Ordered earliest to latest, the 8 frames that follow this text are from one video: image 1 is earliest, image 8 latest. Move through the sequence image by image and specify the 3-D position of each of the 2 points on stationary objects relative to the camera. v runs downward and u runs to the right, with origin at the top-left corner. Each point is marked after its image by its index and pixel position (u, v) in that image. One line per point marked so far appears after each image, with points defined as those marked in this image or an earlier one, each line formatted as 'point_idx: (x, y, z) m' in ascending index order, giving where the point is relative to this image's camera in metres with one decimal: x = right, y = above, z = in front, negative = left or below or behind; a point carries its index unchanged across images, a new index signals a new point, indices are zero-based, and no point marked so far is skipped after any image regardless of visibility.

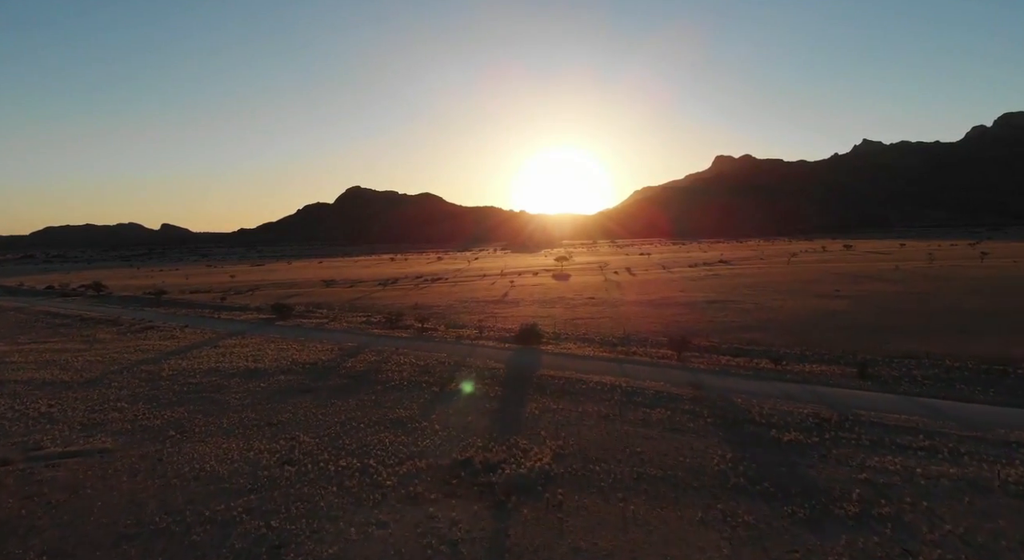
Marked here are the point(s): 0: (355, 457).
0: (-3.8, -4.3, +13.3) m
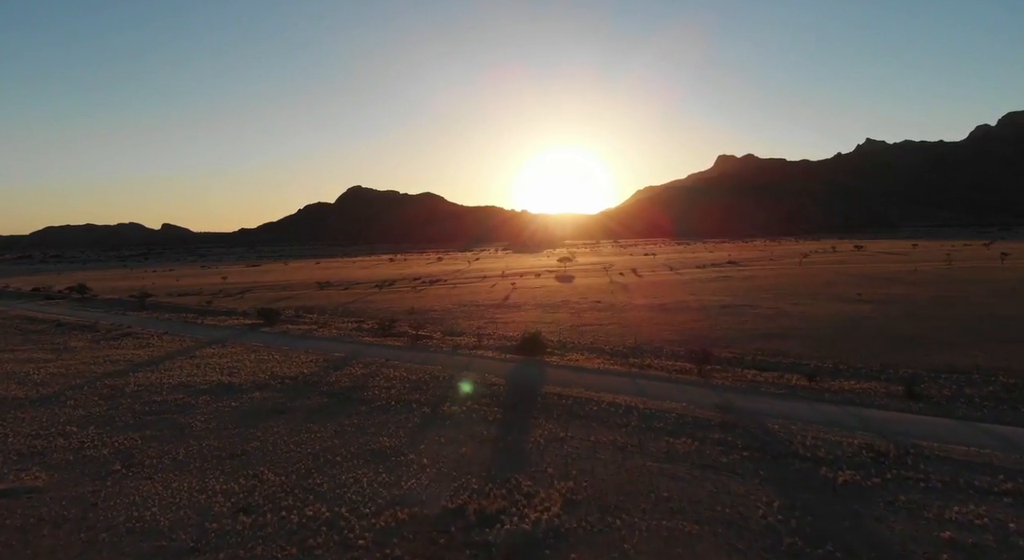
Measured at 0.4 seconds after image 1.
0: (-3.8, -4.5, +11.1) m
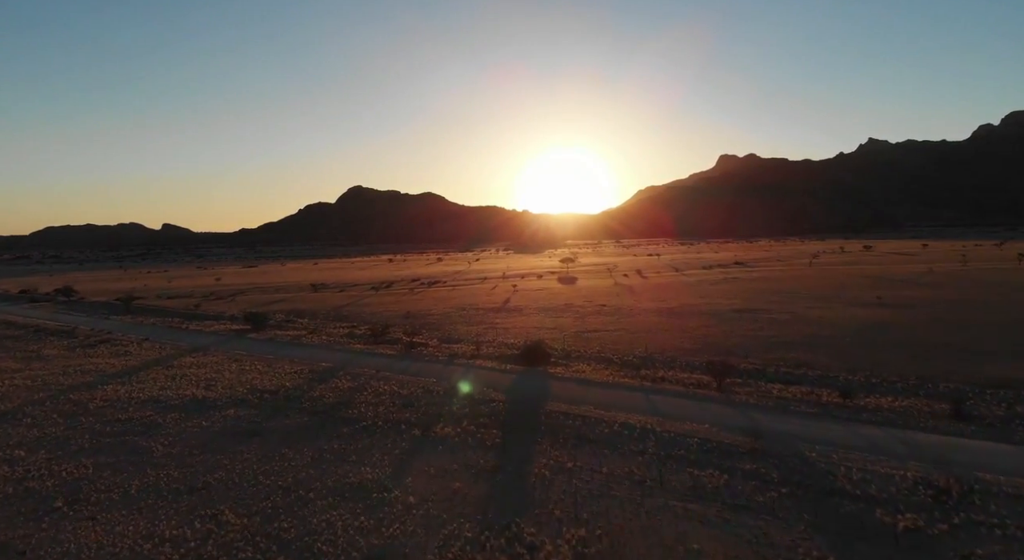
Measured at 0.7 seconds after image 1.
0: (-3.8, -4.7, +9.3) m
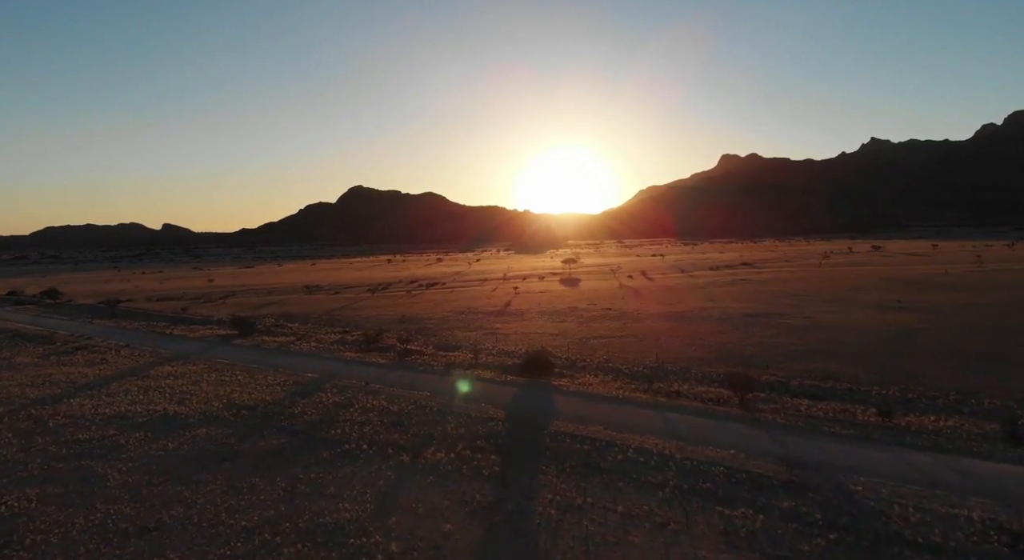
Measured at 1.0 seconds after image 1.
0: (-3.8, -4.8, +7.7) m
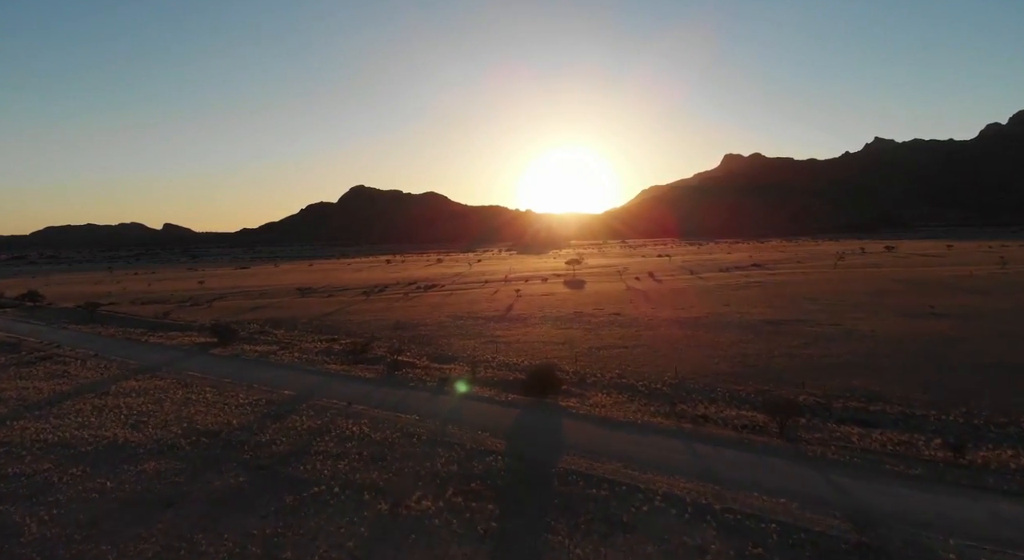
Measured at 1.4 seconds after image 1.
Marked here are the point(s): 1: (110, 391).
0: (-3.7, -5.0, +5.4) m
1: (-14.5, -4.0, +19.9) m
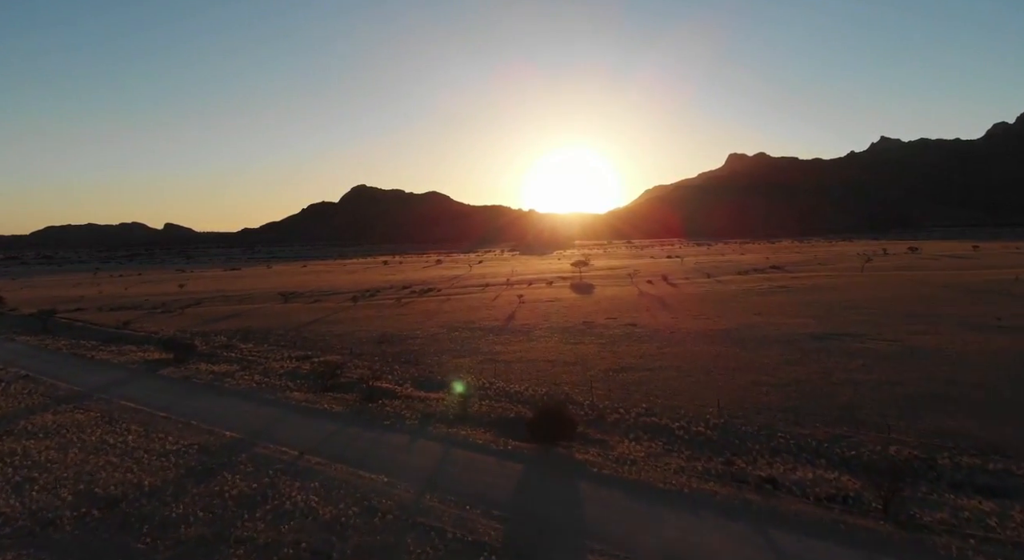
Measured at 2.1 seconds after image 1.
0: (-3.8, -5.3, +1.5) m
1: (-14.4, -4.3, +16.0) m
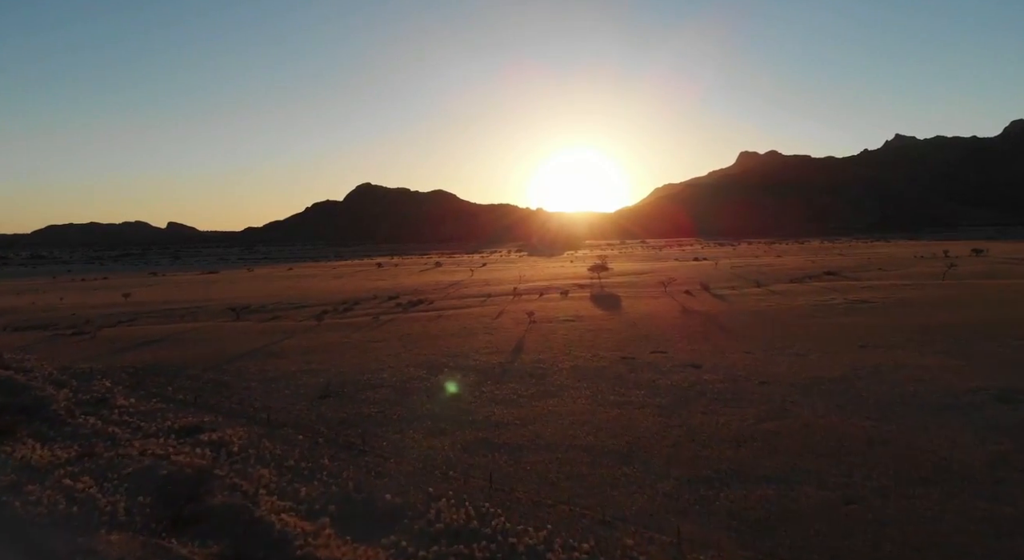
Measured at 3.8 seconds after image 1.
0: (-3.8, -6.1, -7.1) m
1: (-14.3, -5.1, +7.5) m
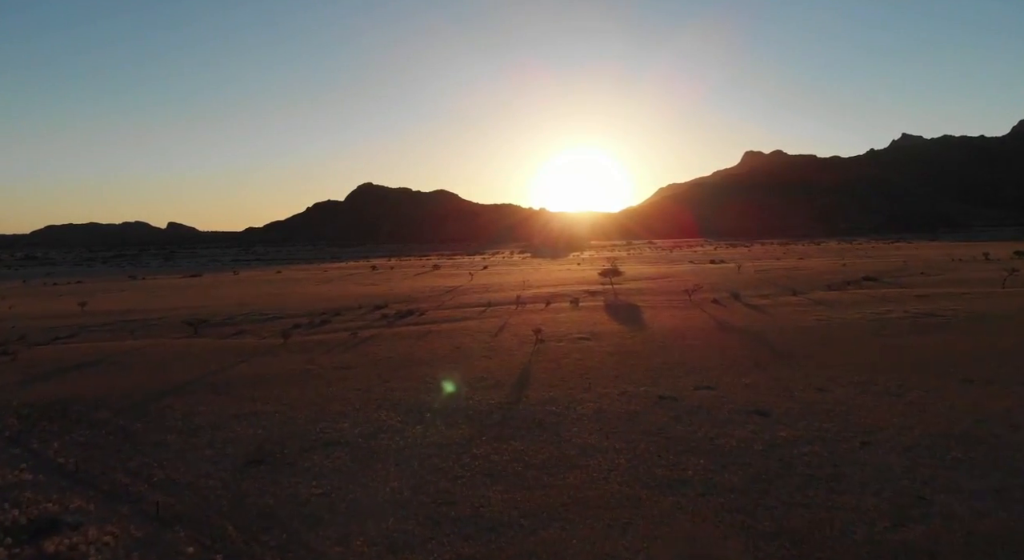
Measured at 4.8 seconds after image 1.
0: (-3.9, -6.6, -12.0) m
1: (-14.3, -5.5, +2.7) m
